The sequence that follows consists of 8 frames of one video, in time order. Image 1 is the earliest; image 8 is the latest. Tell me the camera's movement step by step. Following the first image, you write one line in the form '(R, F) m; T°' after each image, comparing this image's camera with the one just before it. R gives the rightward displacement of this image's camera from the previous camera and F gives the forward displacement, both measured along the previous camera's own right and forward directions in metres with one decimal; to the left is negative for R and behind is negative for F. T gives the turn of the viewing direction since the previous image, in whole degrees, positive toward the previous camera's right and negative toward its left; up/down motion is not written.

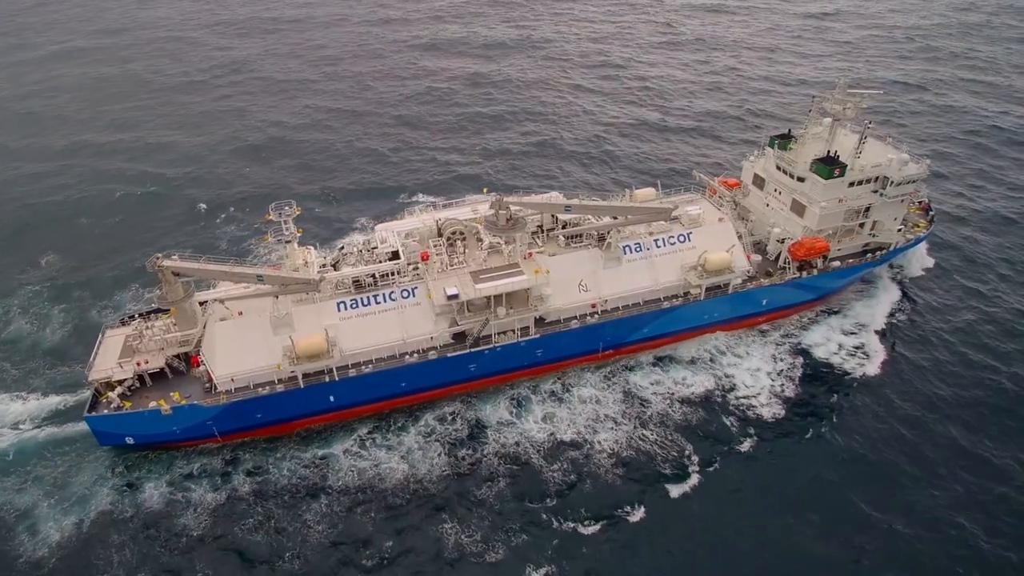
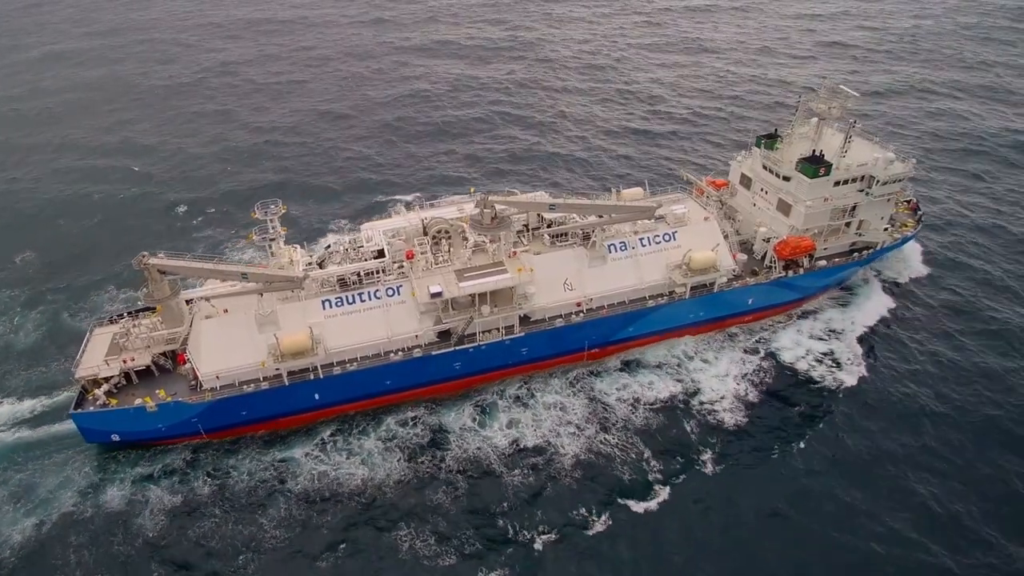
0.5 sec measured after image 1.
(+1.3, -0.3) m; 0°
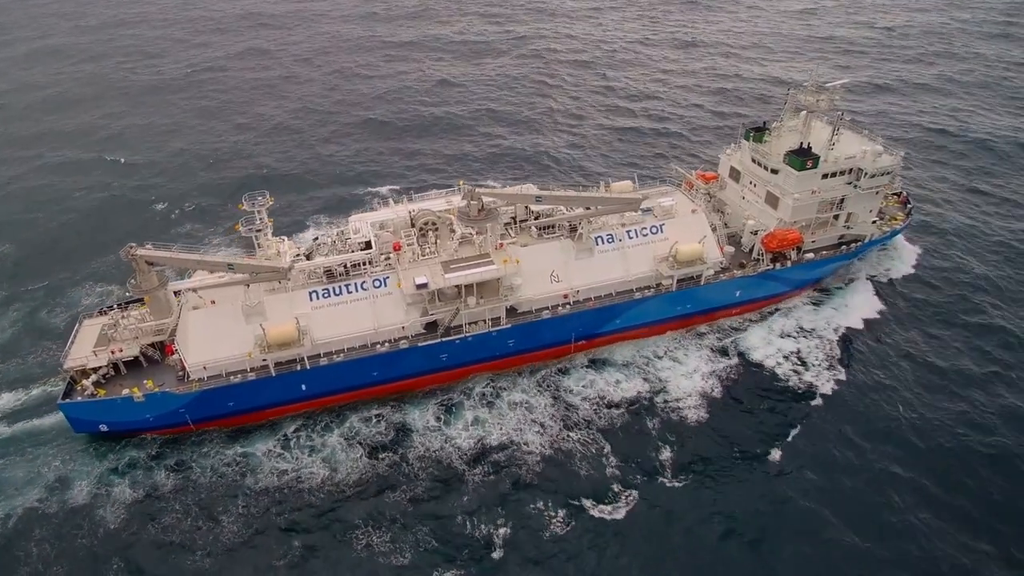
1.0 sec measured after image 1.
(+1.1, -0.2) m; 0°
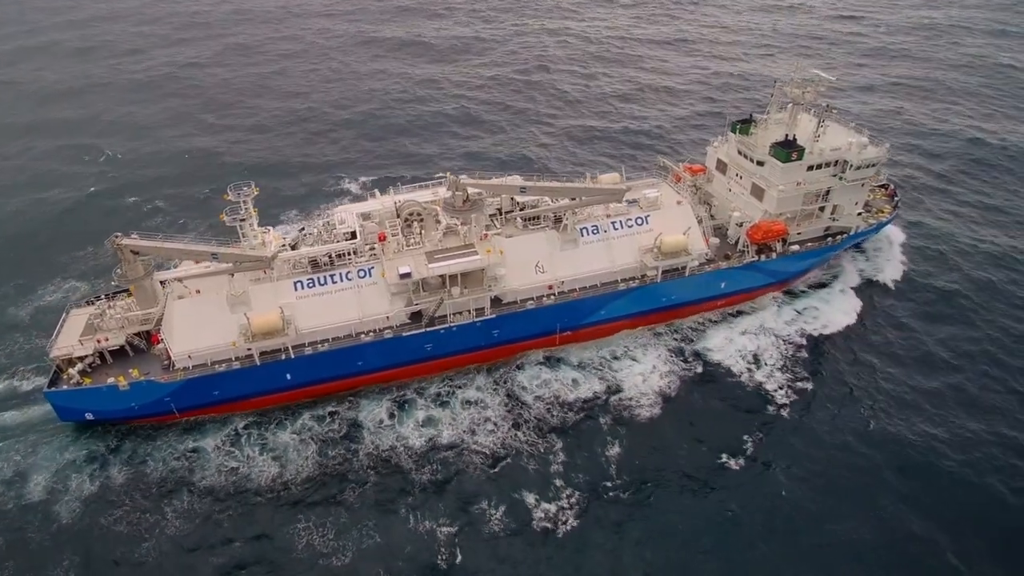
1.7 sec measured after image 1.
(+1.1, -0.2) m; 0°
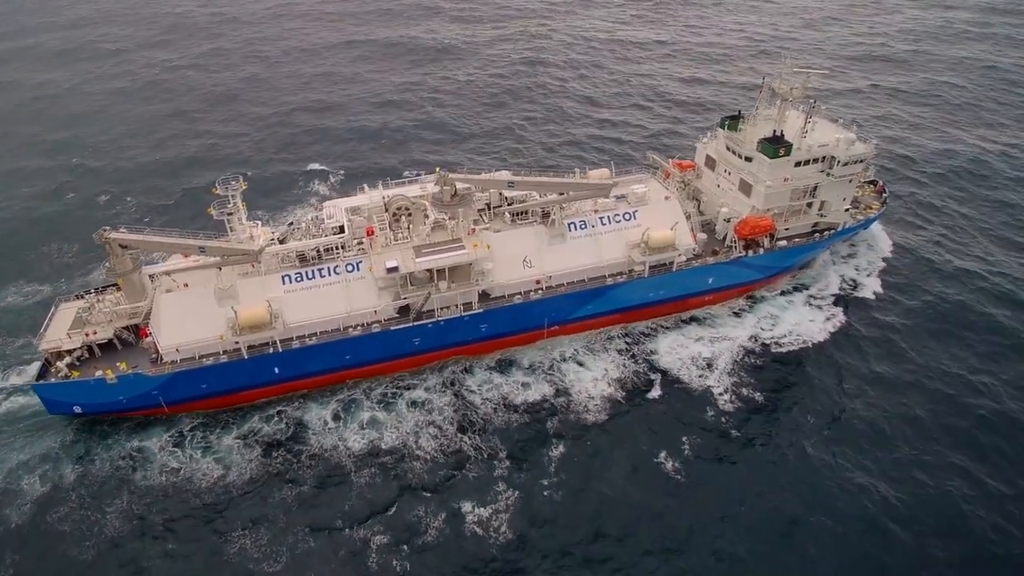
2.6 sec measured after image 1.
(+0.8, -0.2) m; 0°
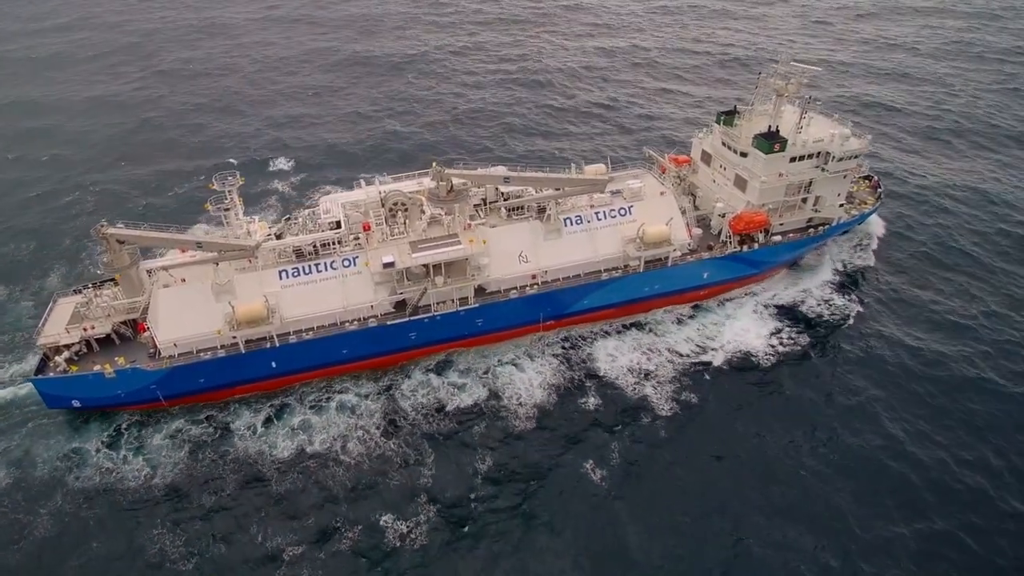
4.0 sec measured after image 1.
(+0.2, -0.2) m; 0°
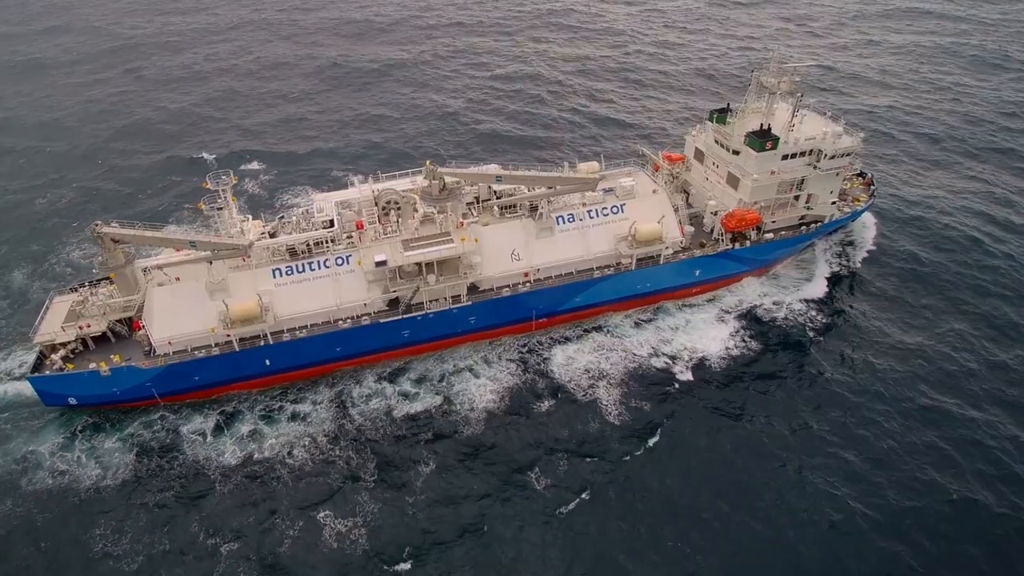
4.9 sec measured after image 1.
(+0.7, -0.3) m; 0°
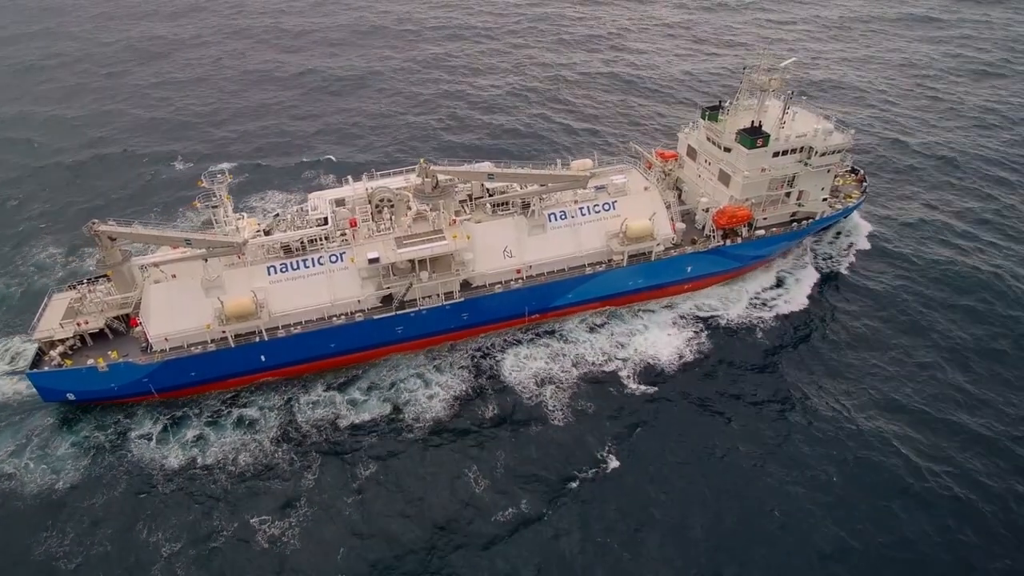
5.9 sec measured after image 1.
(+0.8, -0.4) m; 0°
